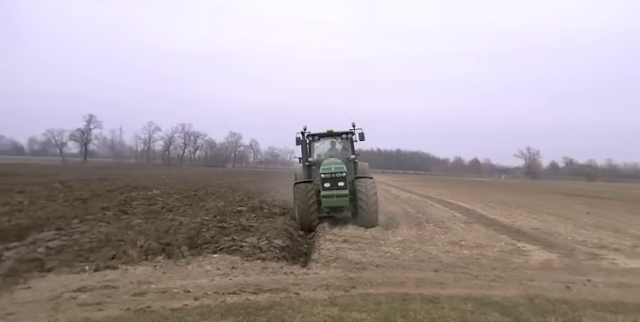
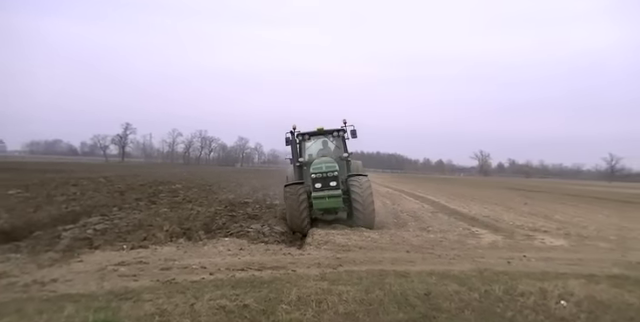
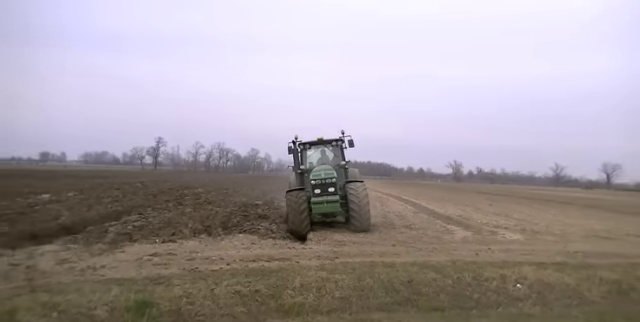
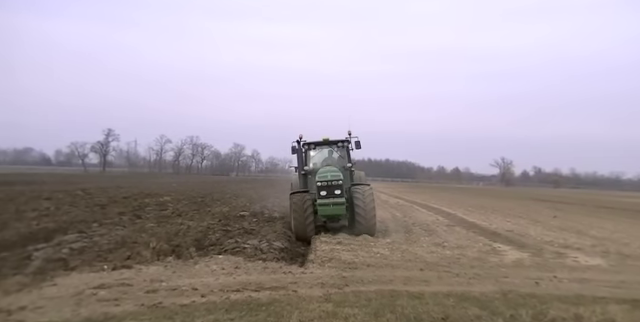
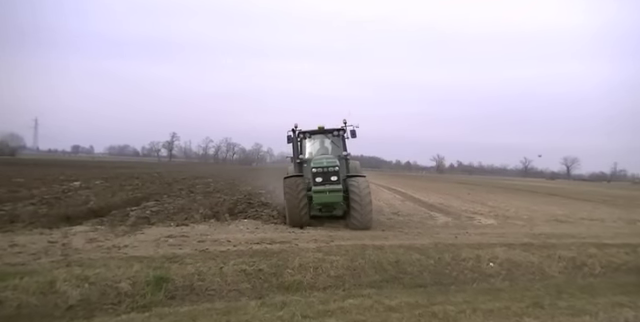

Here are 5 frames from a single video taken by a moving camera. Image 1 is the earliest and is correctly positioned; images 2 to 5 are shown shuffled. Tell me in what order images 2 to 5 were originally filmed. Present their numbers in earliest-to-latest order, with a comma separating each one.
4, 2, 3, 5
